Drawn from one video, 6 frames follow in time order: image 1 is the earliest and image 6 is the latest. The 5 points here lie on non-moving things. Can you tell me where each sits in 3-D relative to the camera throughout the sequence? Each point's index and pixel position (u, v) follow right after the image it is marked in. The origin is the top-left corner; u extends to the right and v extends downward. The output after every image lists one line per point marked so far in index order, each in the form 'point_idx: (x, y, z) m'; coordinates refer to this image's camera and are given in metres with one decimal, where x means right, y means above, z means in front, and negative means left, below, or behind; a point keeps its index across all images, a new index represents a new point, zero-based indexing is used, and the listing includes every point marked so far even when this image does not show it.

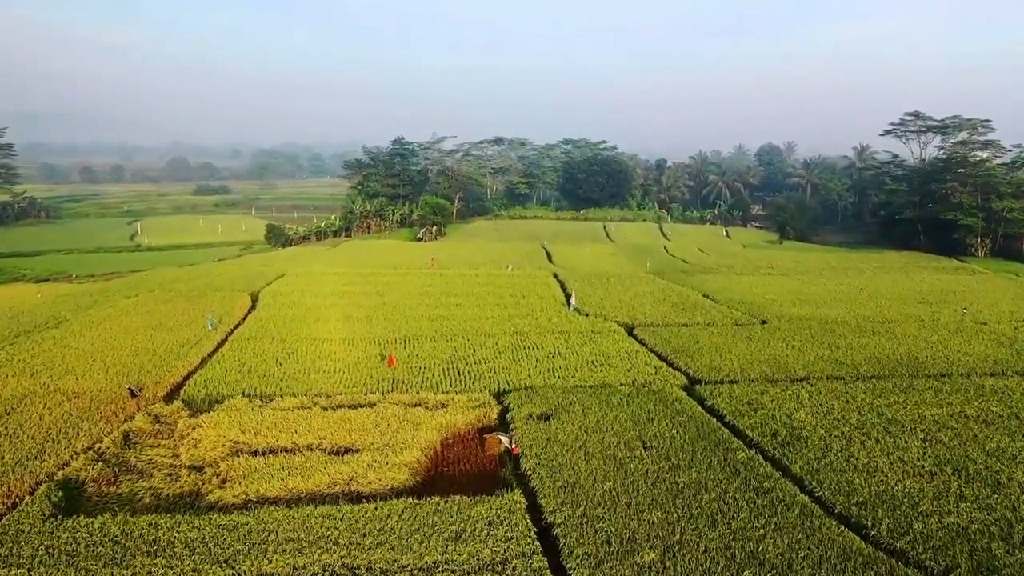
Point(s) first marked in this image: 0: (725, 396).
0: (+5.9, -3.0, +18.9) m
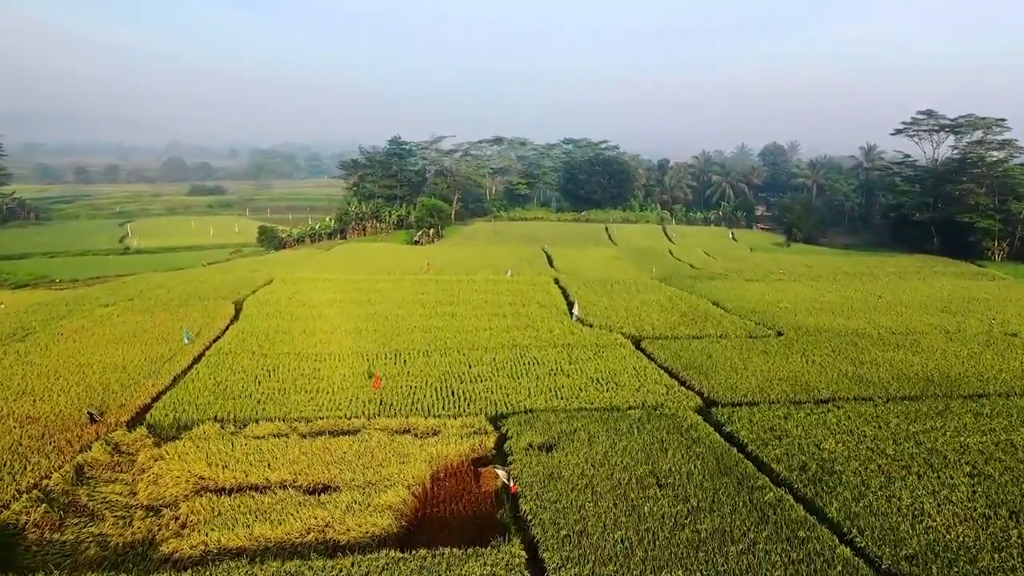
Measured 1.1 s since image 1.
0: (+5.9, -3.4, +17.2) m
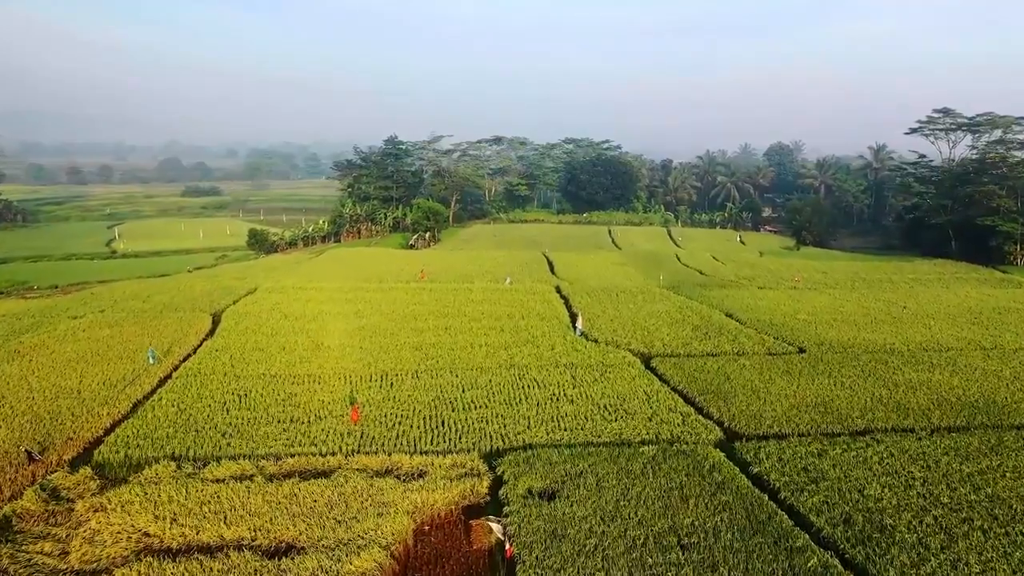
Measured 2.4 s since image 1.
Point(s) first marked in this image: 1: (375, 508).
0: (+5.8, -3.8, +15.1) m
1: (-2.6, -4.2, +13.2) m
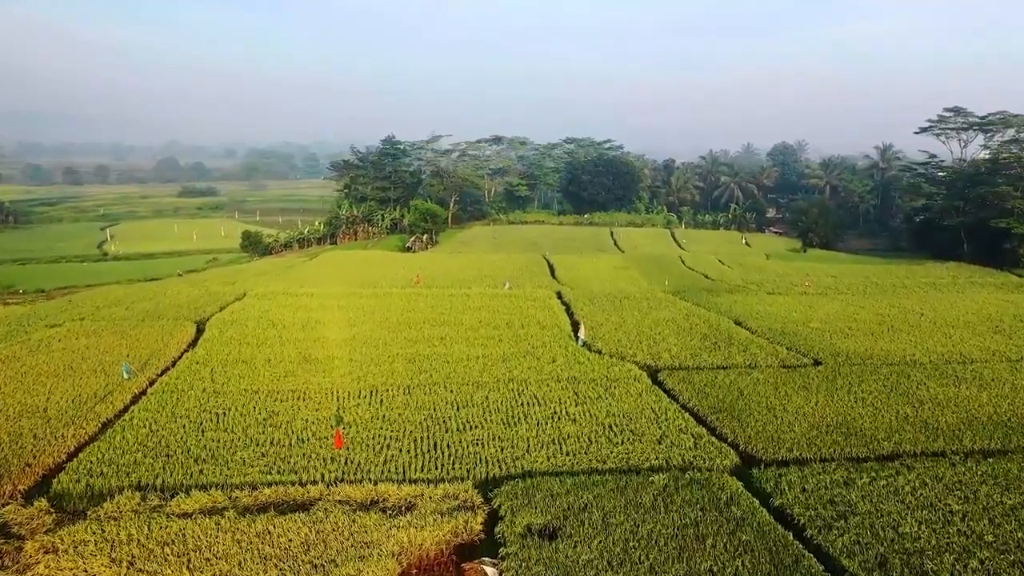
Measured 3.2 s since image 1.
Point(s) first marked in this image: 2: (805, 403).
0: (+5.8, -4.1, +13.8) m
1: (-2.7, -4.5, +11.9) m
2: (+8.1, -3.2, +18.7) m
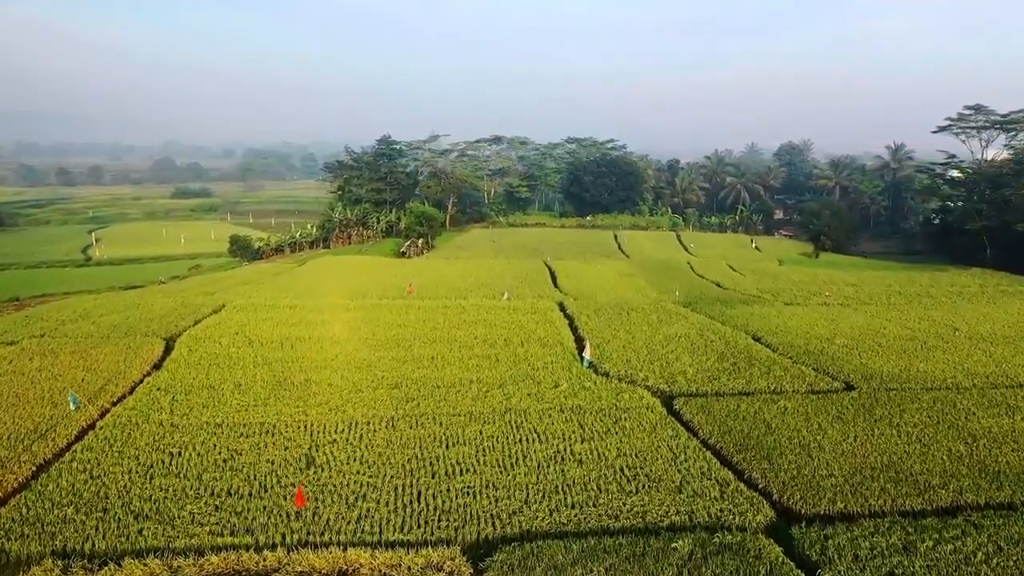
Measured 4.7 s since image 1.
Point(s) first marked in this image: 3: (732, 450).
0: (+5.7, -4.6, +11.5) m
1: (-2.8, -5.0, +9.6) m
2: (+8.0, -3.6, +16.5) m
3: (+5.1, -3.7, +15.9) m
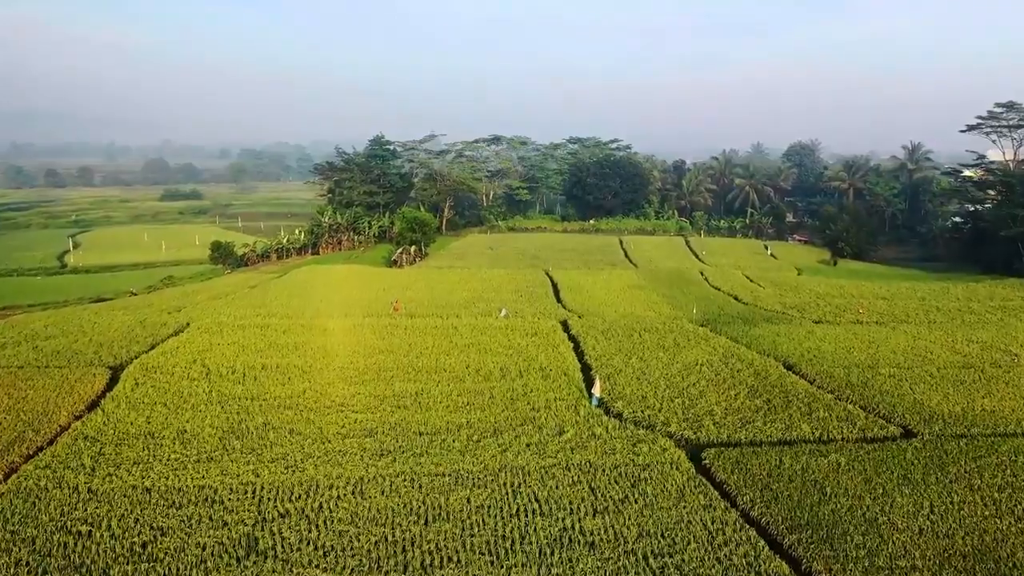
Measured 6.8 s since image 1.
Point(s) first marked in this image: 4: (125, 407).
0: (+5.6, -5.3, +8.3) m
1: (-2.9, -5.7, +6.4) m
2: (+7.9, -4.3, +13.3) m
3: (+5.0, -4.4, +12.7) m
4: (-10.2, -3.1, +18.1) m
